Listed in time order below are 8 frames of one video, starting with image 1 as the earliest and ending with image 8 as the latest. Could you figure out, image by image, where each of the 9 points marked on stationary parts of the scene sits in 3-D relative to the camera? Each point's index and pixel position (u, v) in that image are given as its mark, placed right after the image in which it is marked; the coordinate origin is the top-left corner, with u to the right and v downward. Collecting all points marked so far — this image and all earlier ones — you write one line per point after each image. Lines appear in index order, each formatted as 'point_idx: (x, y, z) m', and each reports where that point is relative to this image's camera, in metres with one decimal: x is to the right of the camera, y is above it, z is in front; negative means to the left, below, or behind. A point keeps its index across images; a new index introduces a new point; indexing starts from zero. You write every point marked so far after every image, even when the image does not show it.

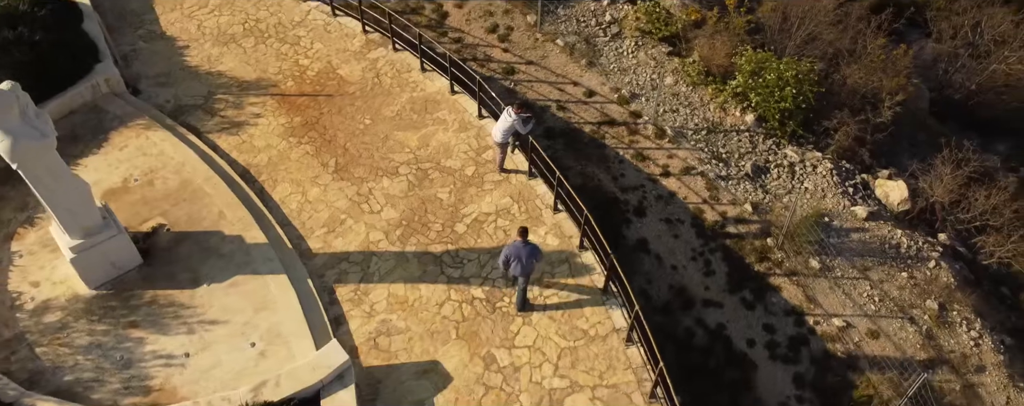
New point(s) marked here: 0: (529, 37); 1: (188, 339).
0: (+0.4, +3.8, +13.3) m
1: (-3.6, -1.5, +6.7) m
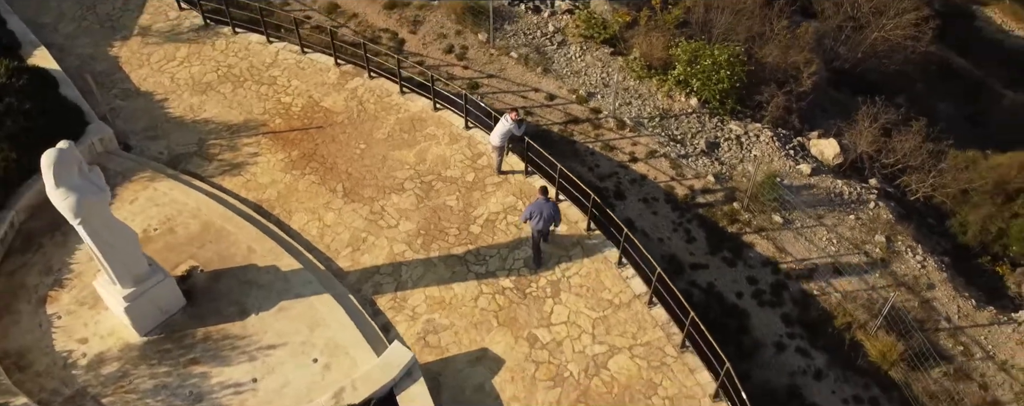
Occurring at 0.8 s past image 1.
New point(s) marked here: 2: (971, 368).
0: (-0.7, +3.6, +14.0) m
1: (-3.0, -1.9, +6.9) m
2: (+9.4, -3.2, +11.9) m
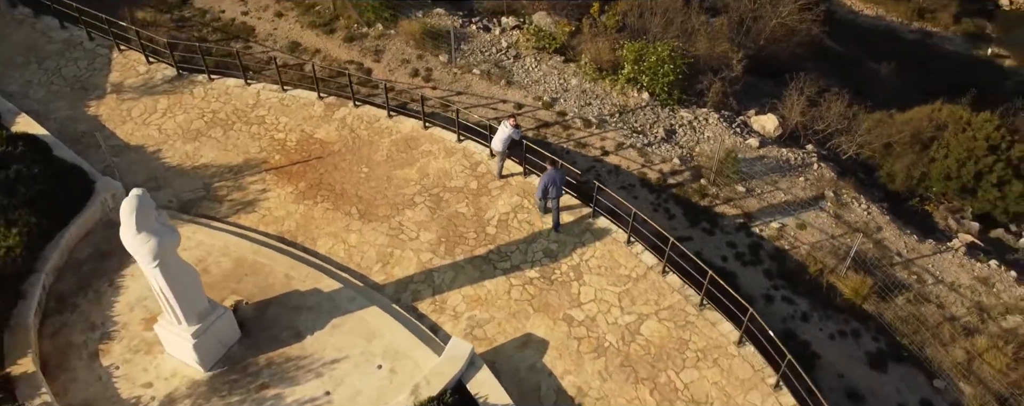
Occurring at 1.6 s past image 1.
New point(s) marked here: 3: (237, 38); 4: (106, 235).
0: (-1.6, +3.3, +14.6) m
1: (-2.3, -2.1, +7.1) m
2: (+9.6, -1.9, +13.5) m
3: (-6.3, +3.8, +13.2) m
4: (-5.6, -0.5, +8.2) m
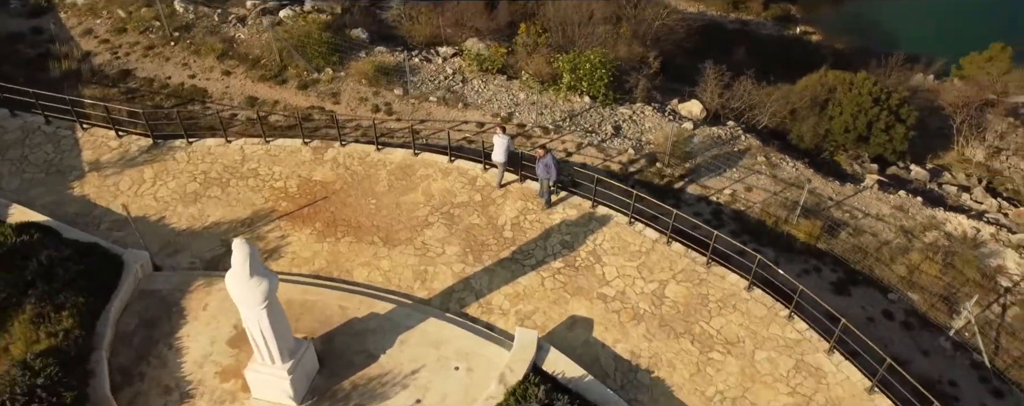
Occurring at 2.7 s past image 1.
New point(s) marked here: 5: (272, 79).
0: (-2.7, +2.6, +15.2) m
1: (-1.3, -2.4, +7.4) m
2: (+9.3, -0.5, +15.6) m
3: (-7.2, +2.3, +13.1) m
4: (-5.0, -1.4, +8.1) m
5: (-5.9, +3.0, +14.3) m
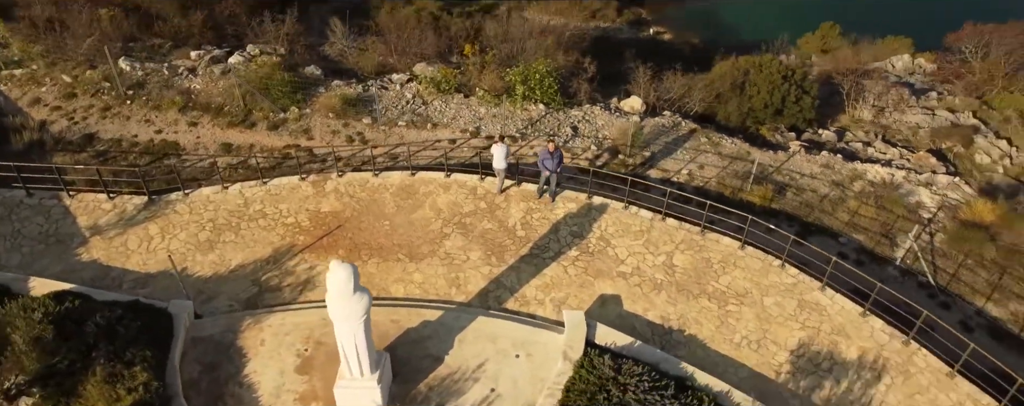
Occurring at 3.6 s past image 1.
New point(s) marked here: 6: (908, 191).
0: (-3.6, +1.9, +15.6) m
1: (-0.4, -2.5, +8.0) m
2: (+8.6, +0.7, +17.5) m
3: (-7.6, +1.1, +12.9) m
4: (-4.3, -2.1, +8.1) m
5: (-6.7, +1.9, +14.3) m
6: (+12.1, +0.4, +18.1) m
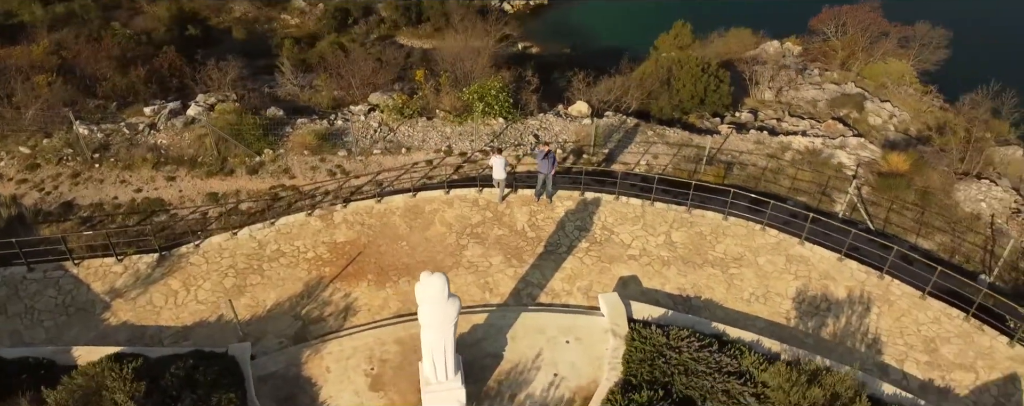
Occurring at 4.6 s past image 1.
0: (-4.2, +1.1, +15.9) m
1: (+0.5, -2.5, +8.7) m
2: (+7.6, +1.5, +19.4) m
3: (-7.8, -0.2, +12.6) m
4: (-3.4, -2.6, +8.3) m
5: (-7.1, +0.8, +14.2) m
6: (+11.0, +1.7, +20.4) m
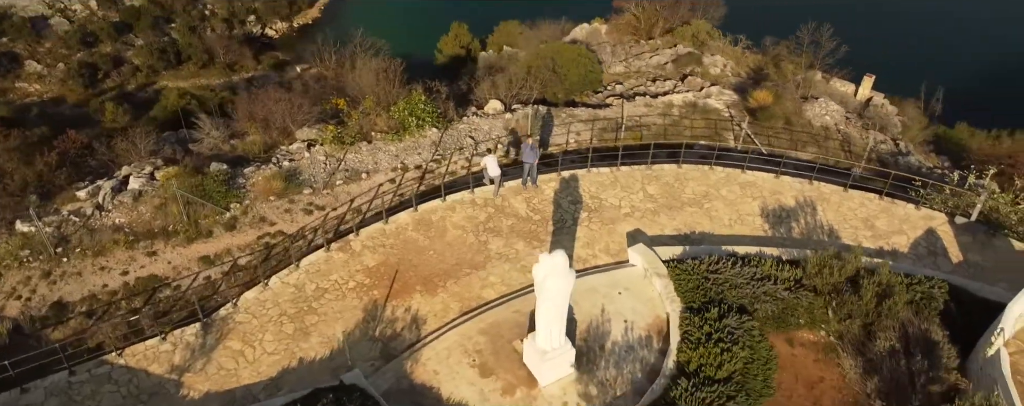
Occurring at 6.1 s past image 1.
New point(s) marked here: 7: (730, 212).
0: (-5.1, +0.2, +16.0) m
1: (+1.8, -2.0, +10.2) m
2: (+5.2, +3.2, +22.1) m
3: (-7.4, -1.8, +12.1) m
4: (-1.8, -3.0, +8.9) m
5: (-7.4, -0.8, +13.7) m
6: (+8.1, +4.1, +23.9) m
7: (+4.9, -0.2, +13.0) m
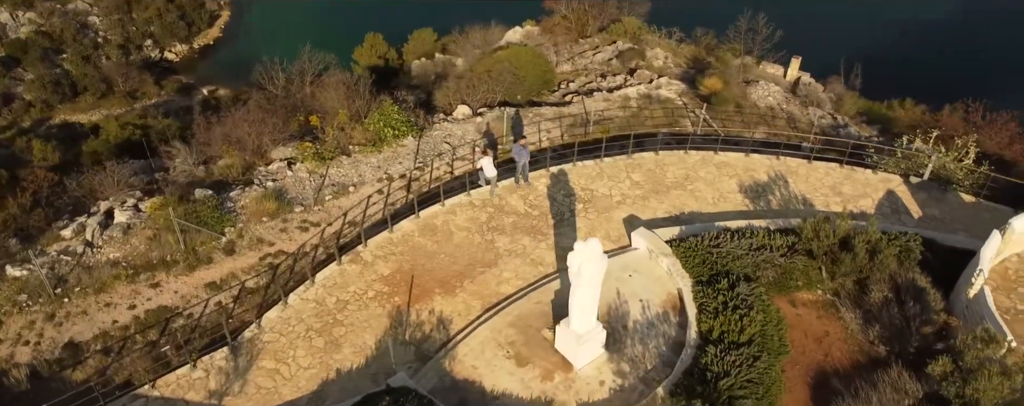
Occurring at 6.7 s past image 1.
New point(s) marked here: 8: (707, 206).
0: (-5.4, -0.3, +16.1) m
1: (+2.2, -1.8, +10.9) m
2: (+4.1, +3.6, +23.1) m
3: (-7.1, -2.4, +12.0) m
4: (-1.1, -3.1, +9.4) m
5: (-7.3, -1.4, +13.6) m
6: (+6.7, +4.8, +25.2) m
7: (+4.9, +0.3, +14.0) m
8: (+4.5, -0.1, +13.6) m
